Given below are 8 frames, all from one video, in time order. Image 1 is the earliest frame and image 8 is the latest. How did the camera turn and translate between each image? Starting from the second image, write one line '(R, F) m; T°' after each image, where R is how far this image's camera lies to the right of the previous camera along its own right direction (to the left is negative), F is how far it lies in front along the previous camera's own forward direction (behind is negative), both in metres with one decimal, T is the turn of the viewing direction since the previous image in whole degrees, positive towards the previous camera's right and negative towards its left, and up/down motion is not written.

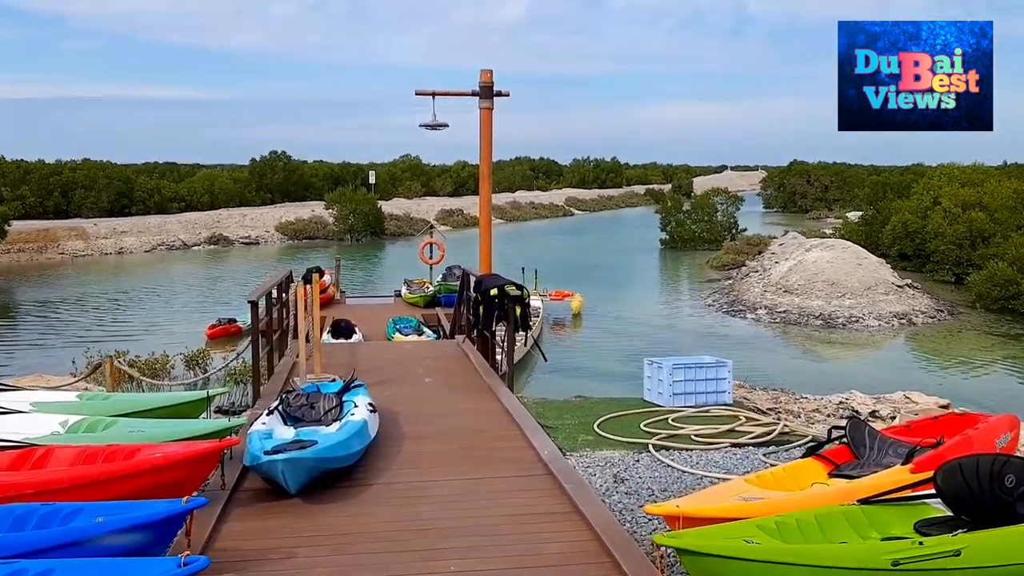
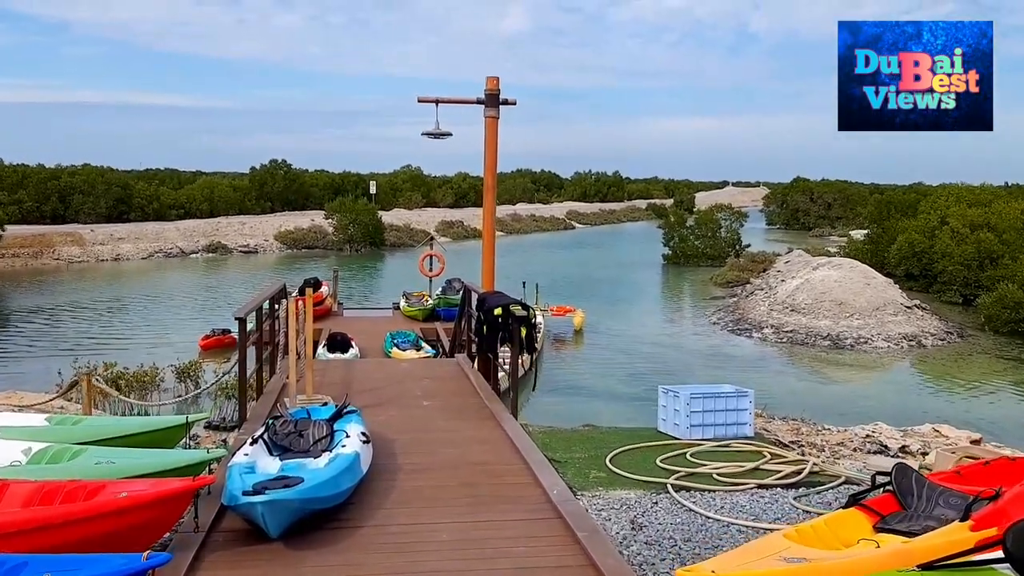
(-0.1, +0.4) m; 0°
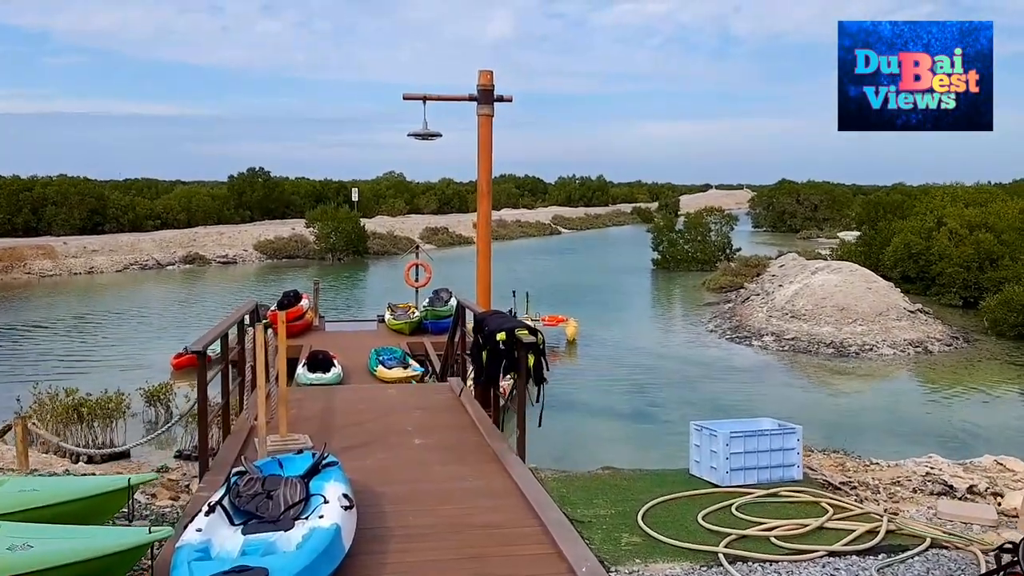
(-0.1, +0.9) m; +1°
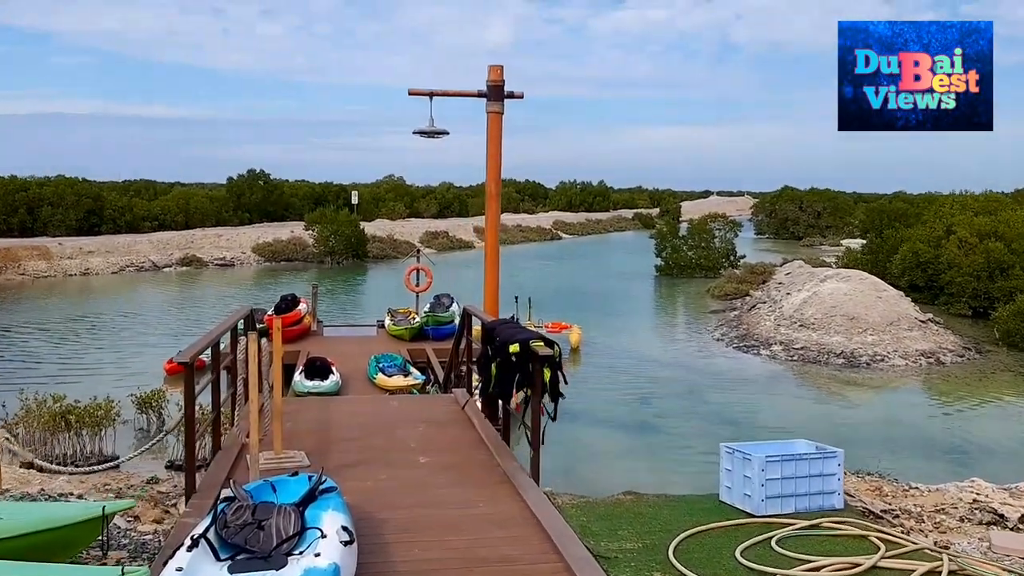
(-0.1, +0.4) m; 0°
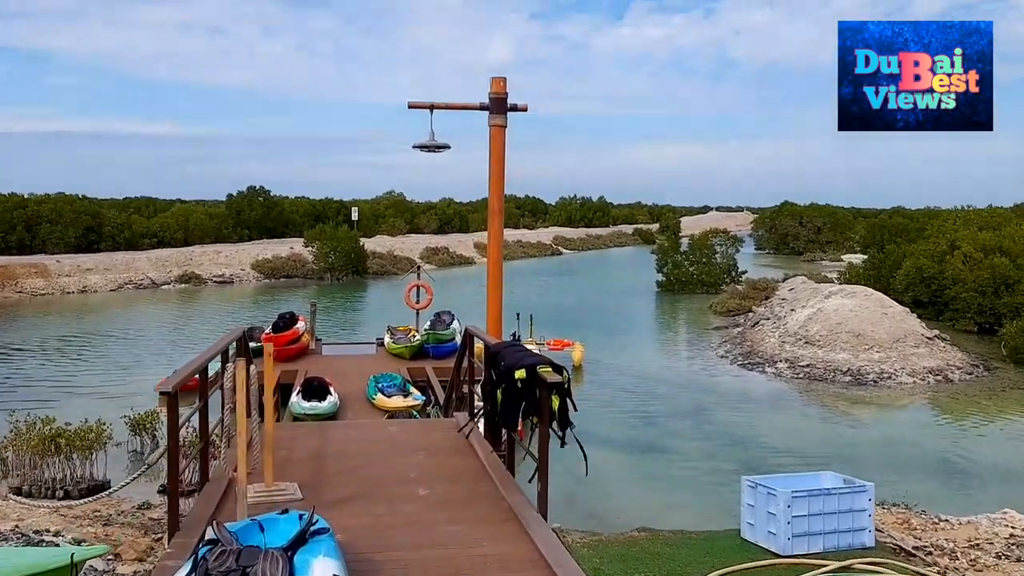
(0.0, +0.3) m; 0°
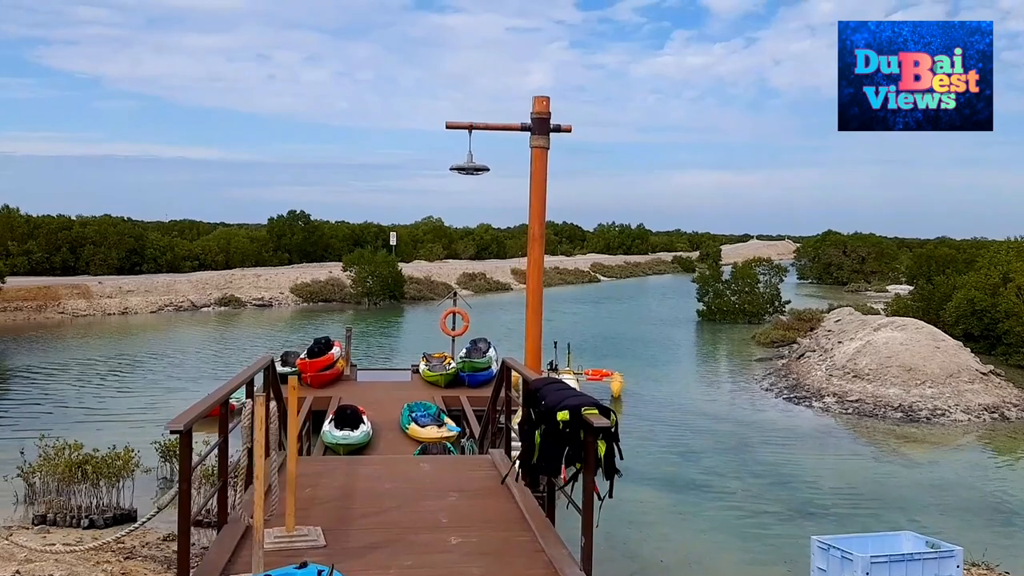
(0.0, +0.3) m; -3°
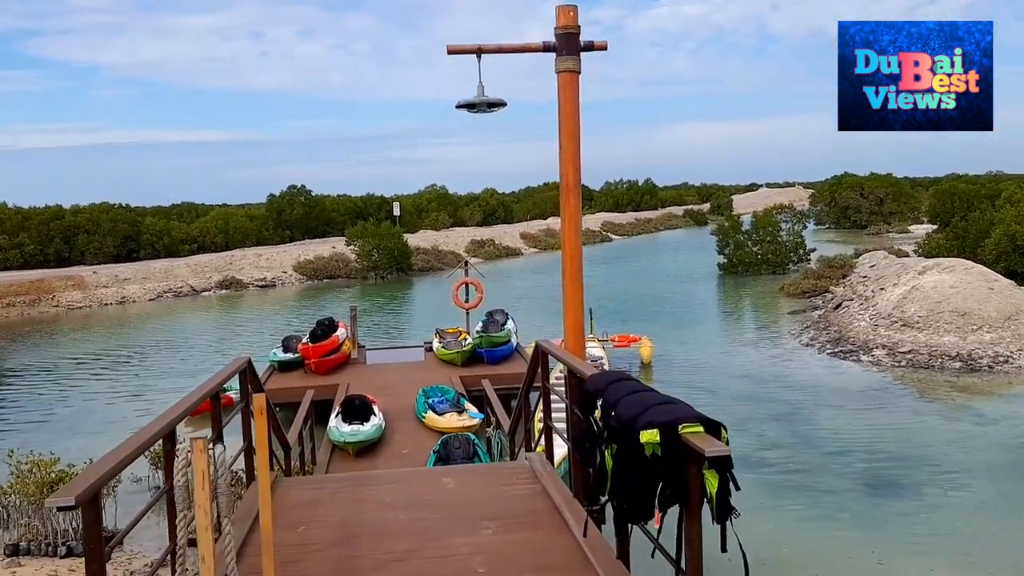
(-0.2, +1.5) m; -1°
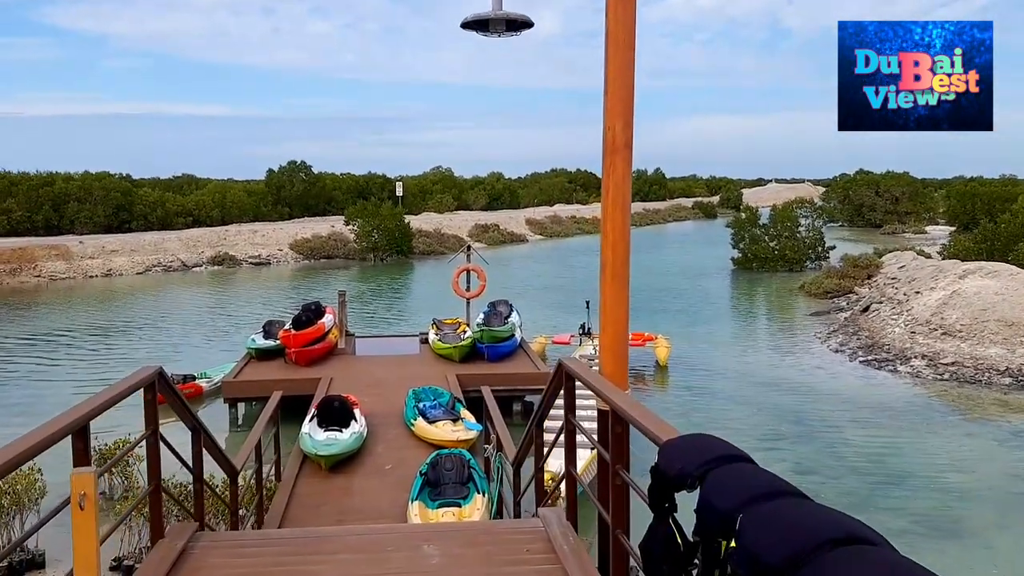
(-0.1, +1.5) m; 0°
